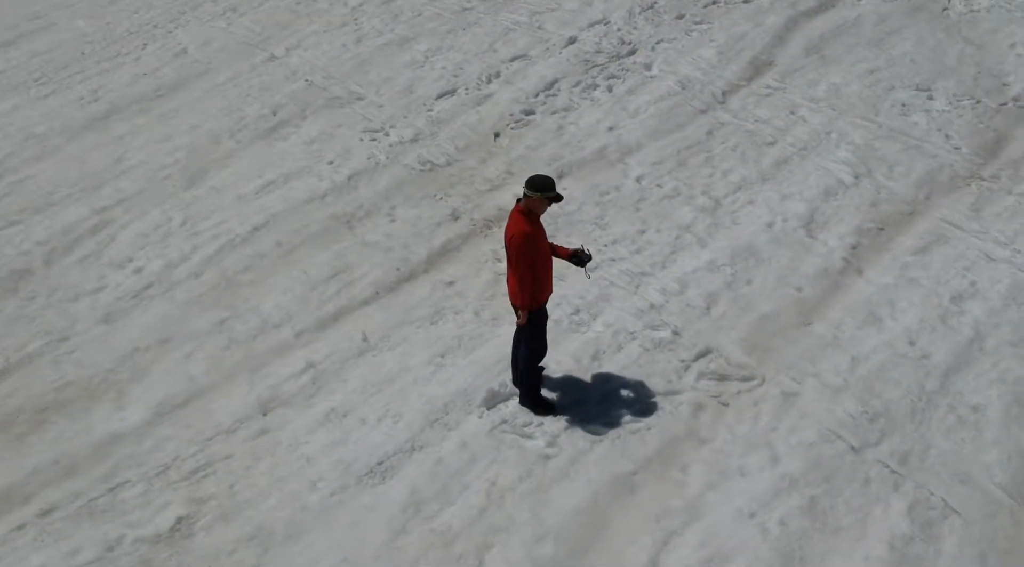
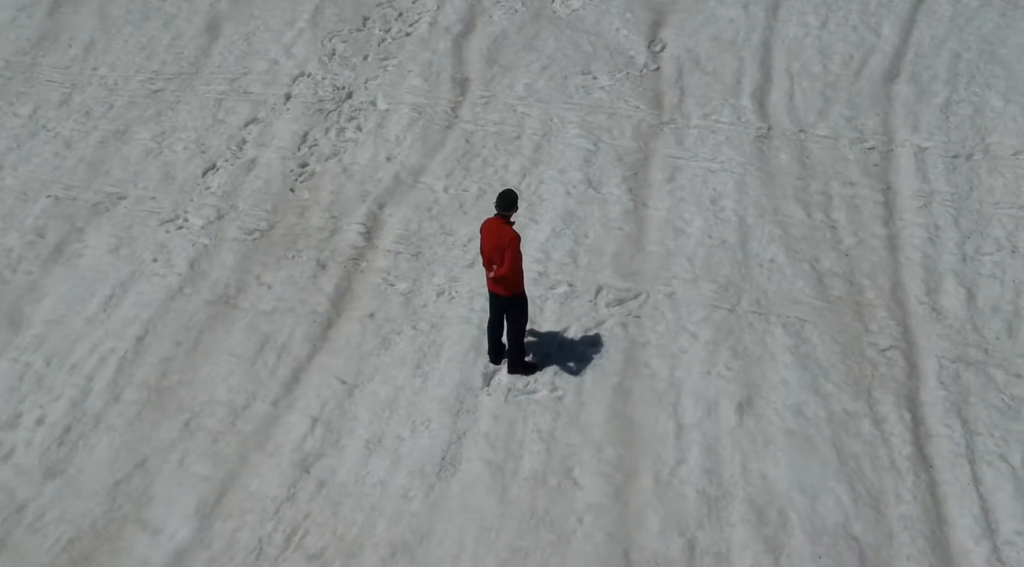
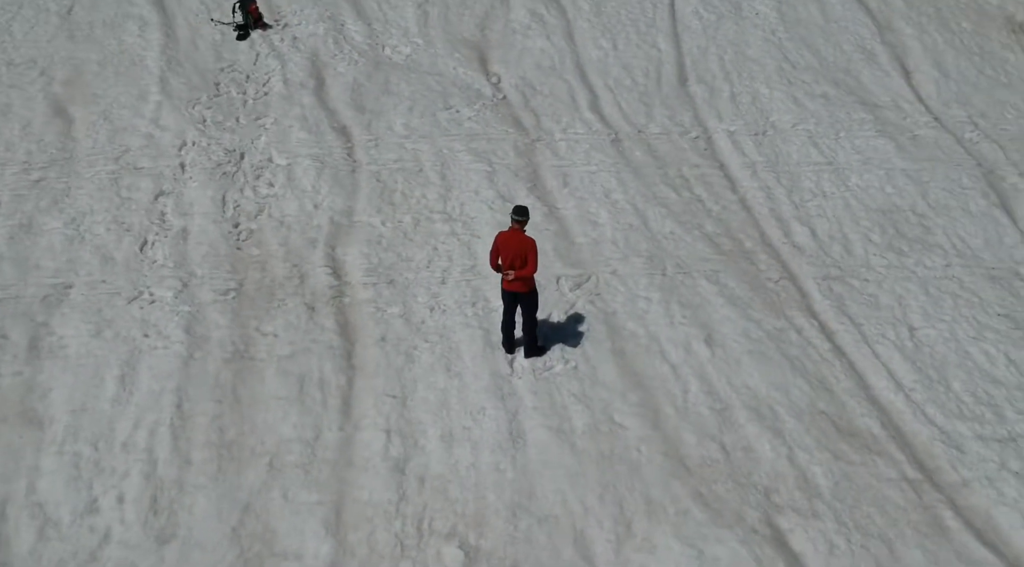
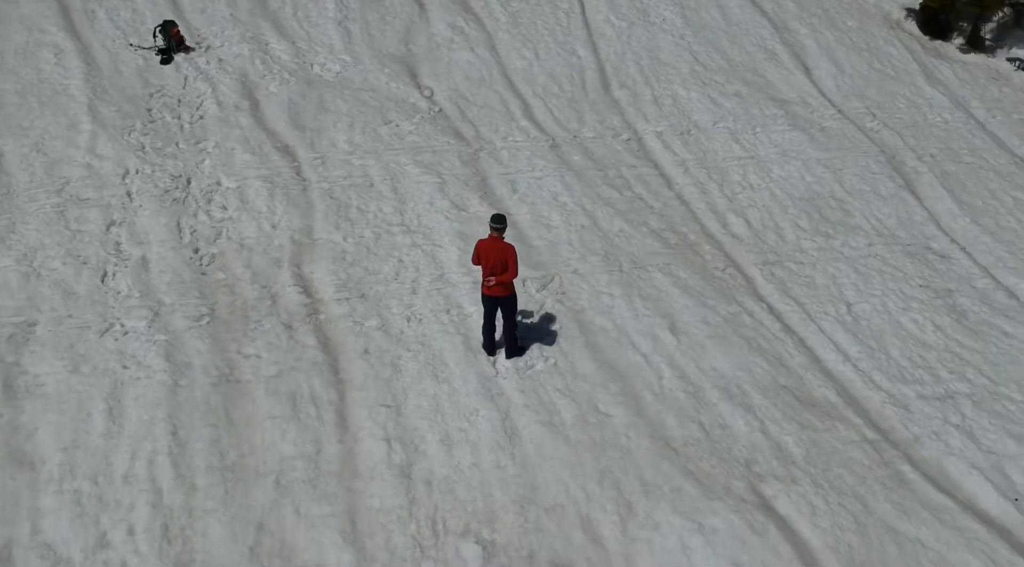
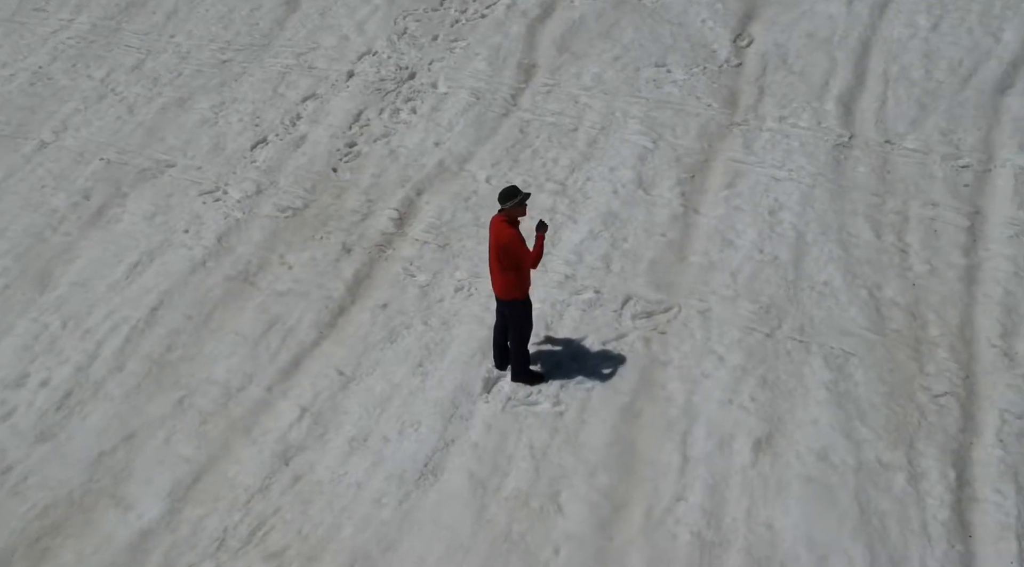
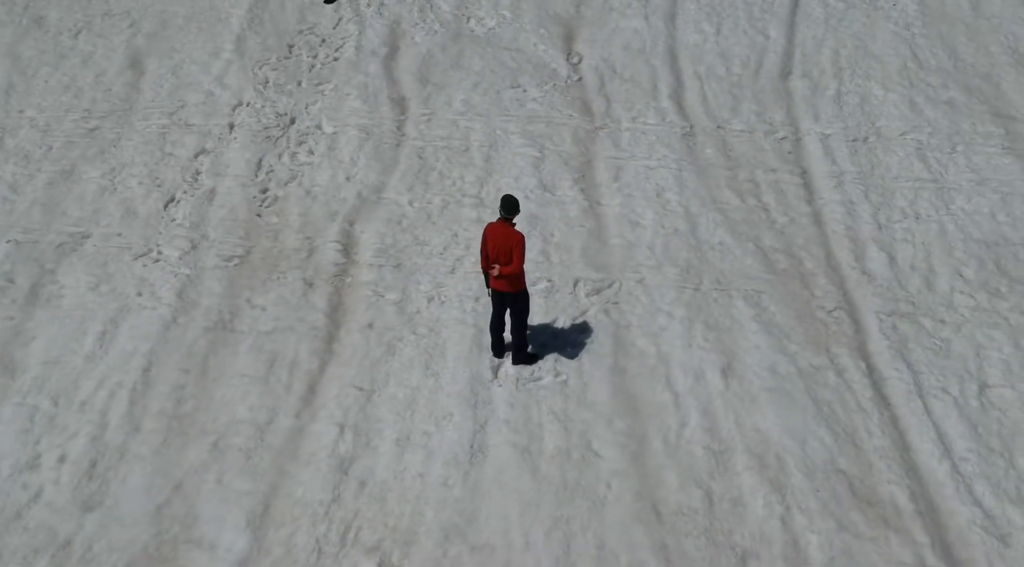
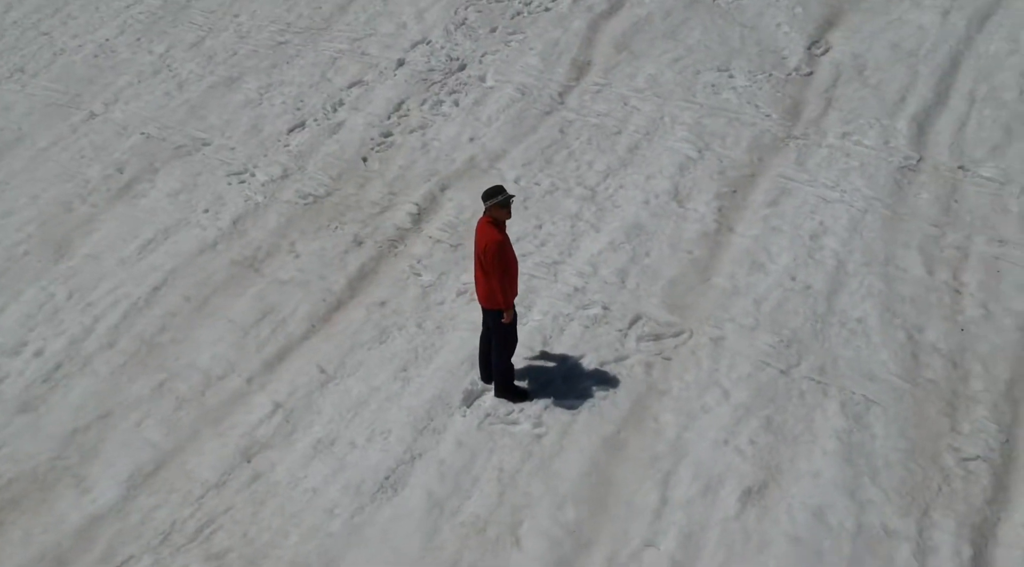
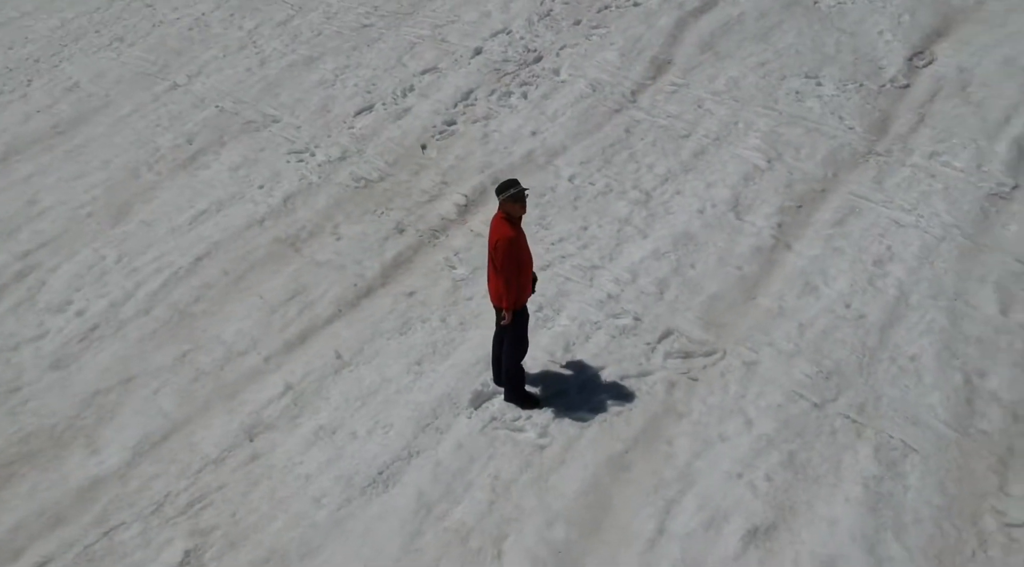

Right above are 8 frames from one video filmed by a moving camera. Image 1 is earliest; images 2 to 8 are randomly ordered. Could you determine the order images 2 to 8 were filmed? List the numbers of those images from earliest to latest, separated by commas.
8, 7, 5, 2, 6, 3, 4
